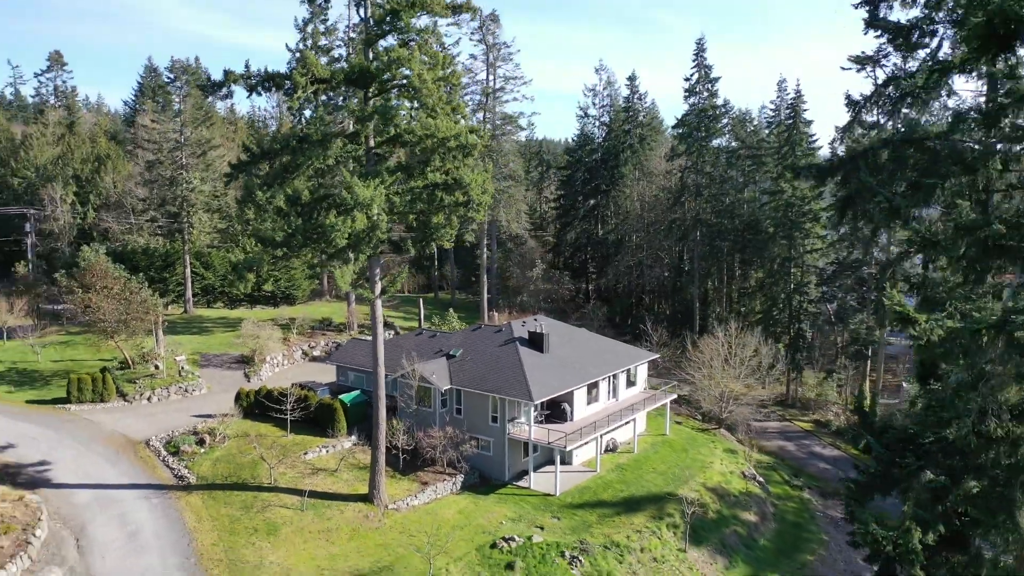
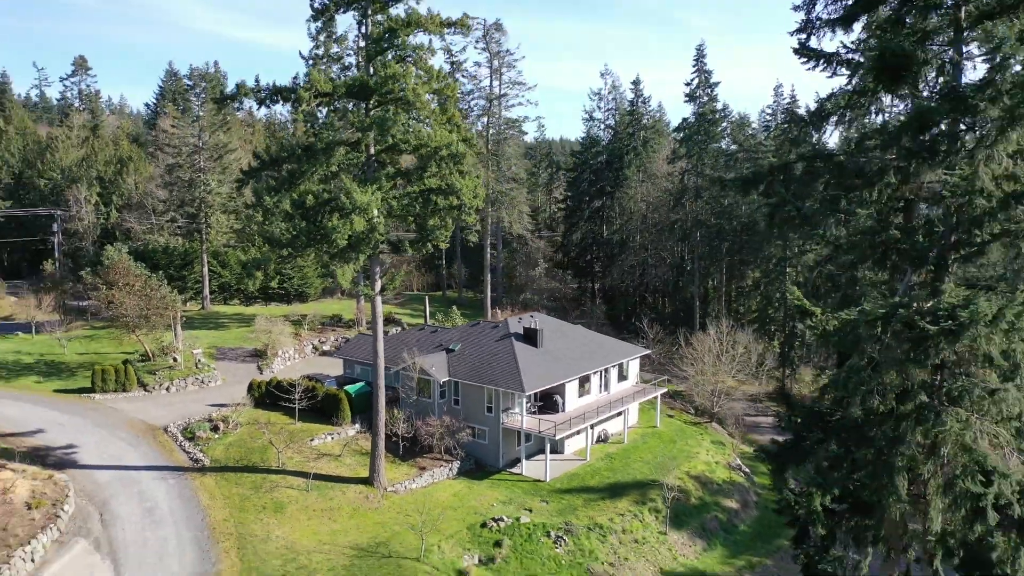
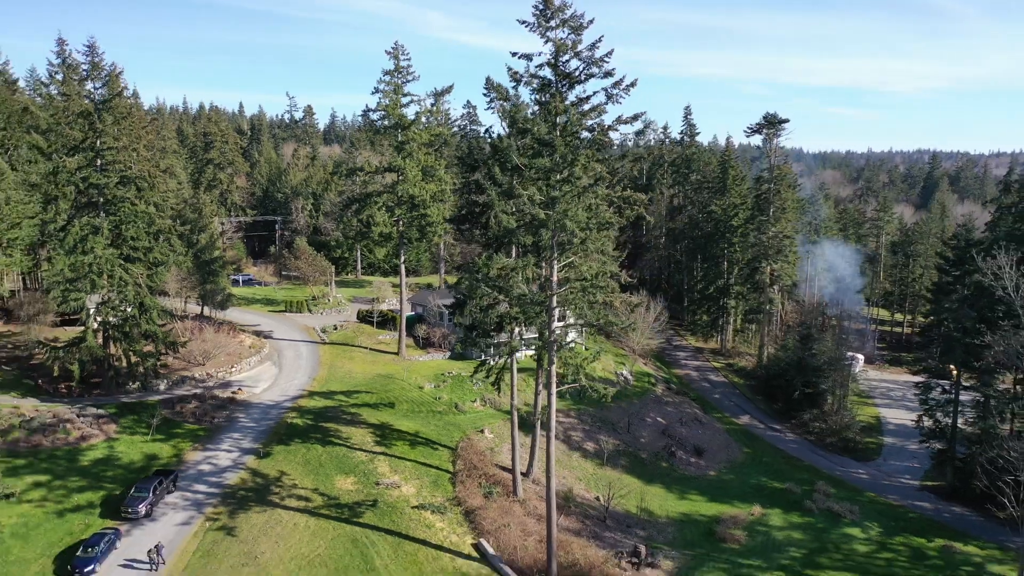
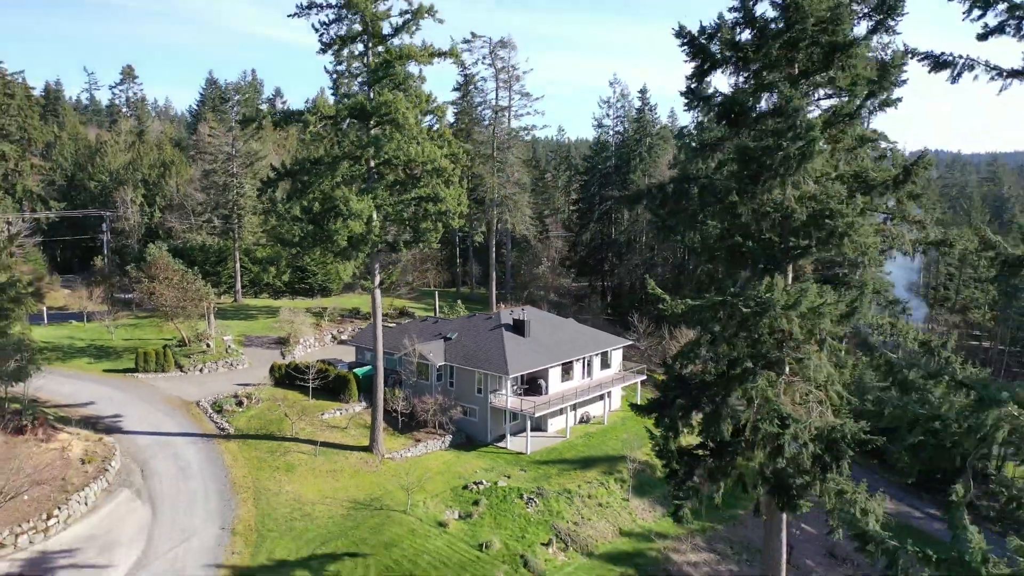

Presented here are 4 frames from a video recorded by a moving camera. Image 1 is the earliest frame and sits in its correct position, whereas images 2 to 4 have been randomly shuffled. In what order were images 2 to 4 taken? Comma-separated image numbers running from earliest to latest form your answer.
2, 4, 3
